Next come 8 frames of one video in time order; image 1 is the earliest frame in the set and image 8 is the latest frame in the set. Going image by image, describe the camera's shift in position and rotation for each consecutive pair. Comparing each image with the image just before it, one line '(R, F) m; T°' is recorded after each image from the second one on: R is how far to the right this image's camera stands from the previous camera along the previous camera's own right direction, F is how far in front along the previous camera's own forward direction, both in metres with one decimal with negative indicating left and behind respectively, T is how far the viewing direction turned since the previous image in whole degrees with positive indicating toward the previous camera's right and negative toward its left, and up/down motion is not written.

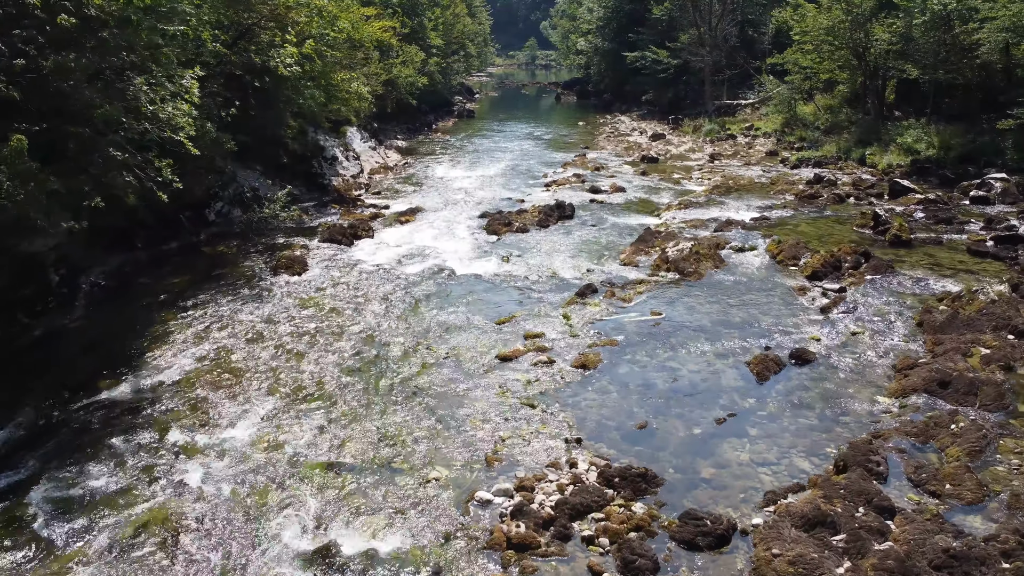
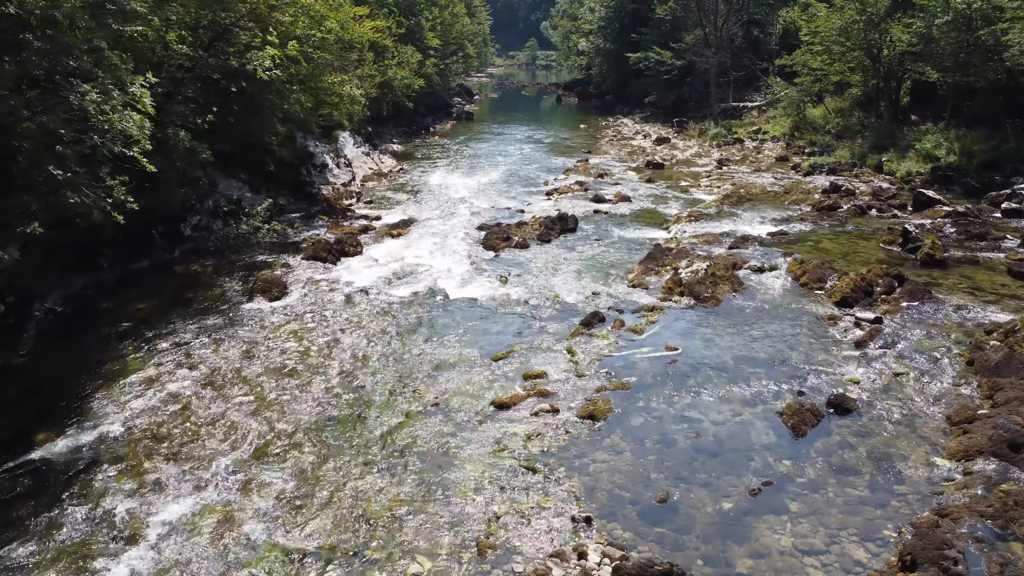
(0.0, +1.6) m; 0°
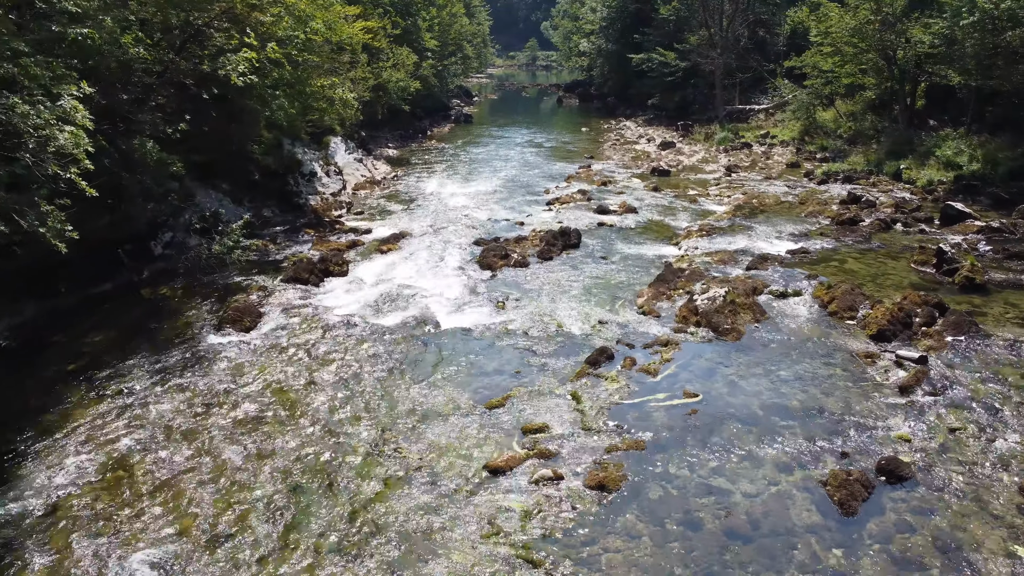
(+0.1, +1.7) m; 0°
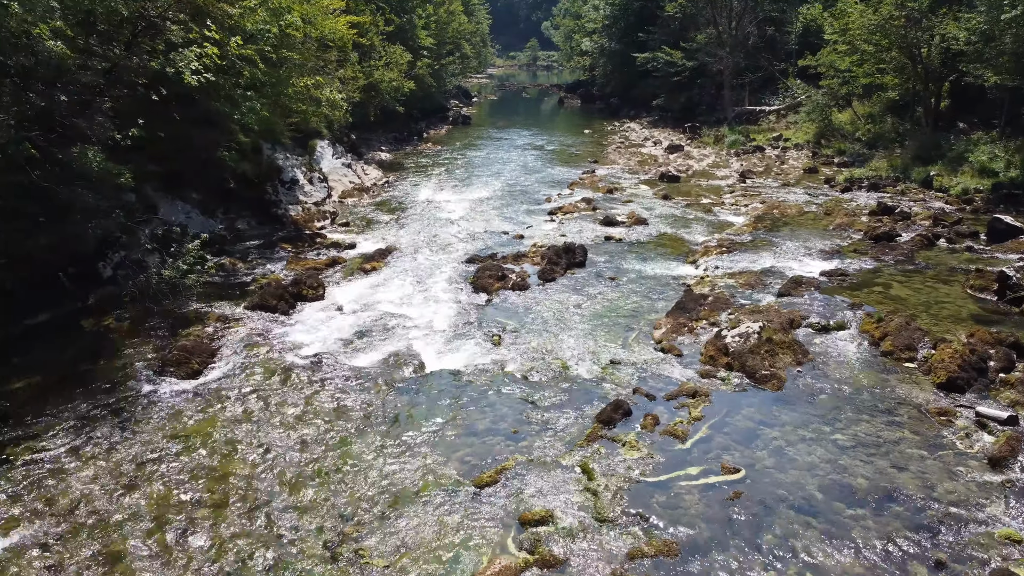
(+0.1, +2.4) m; 0°
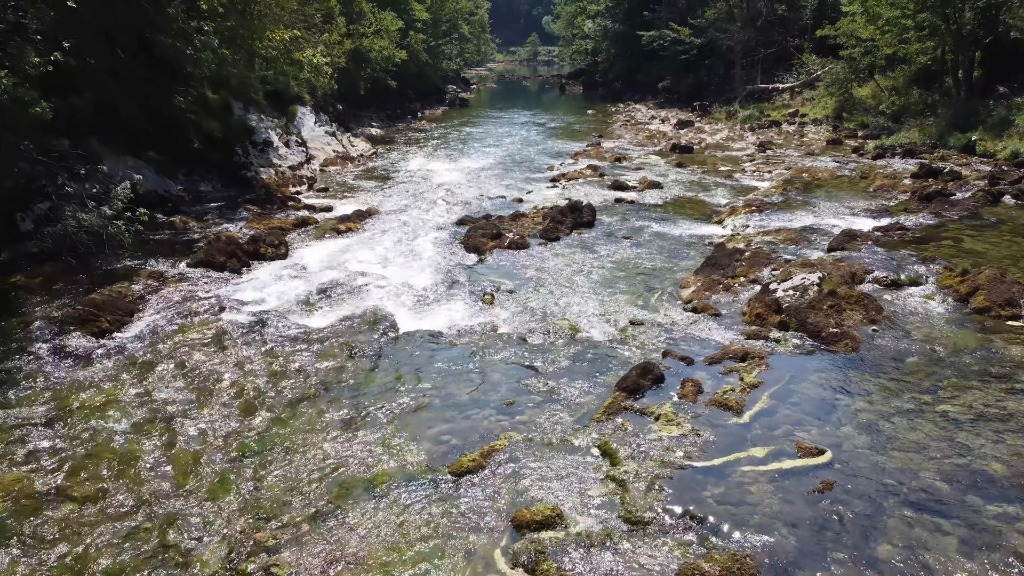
(+0.1, +2.8) m; 0°
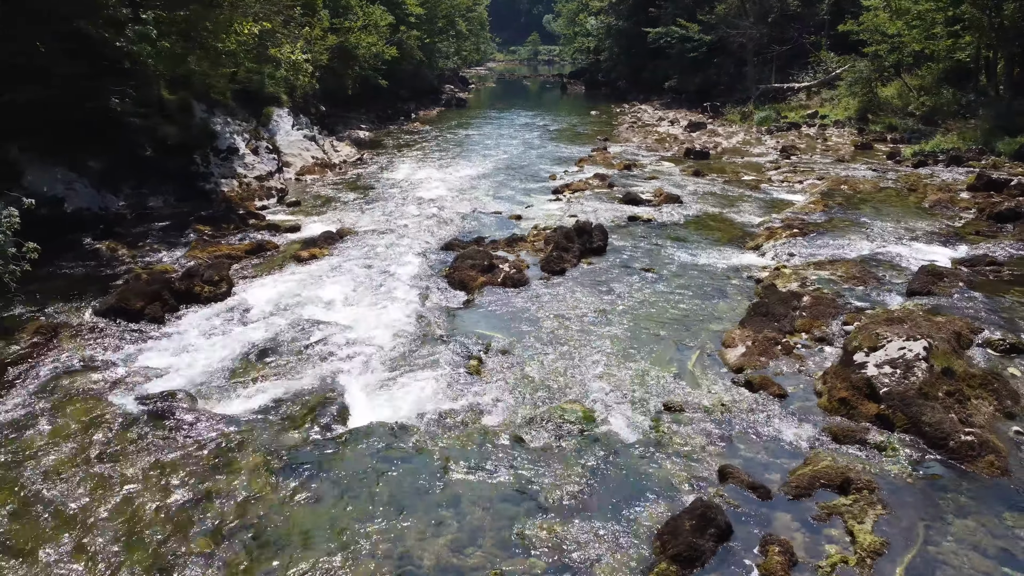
(+0.1, +2.9) m; 0°
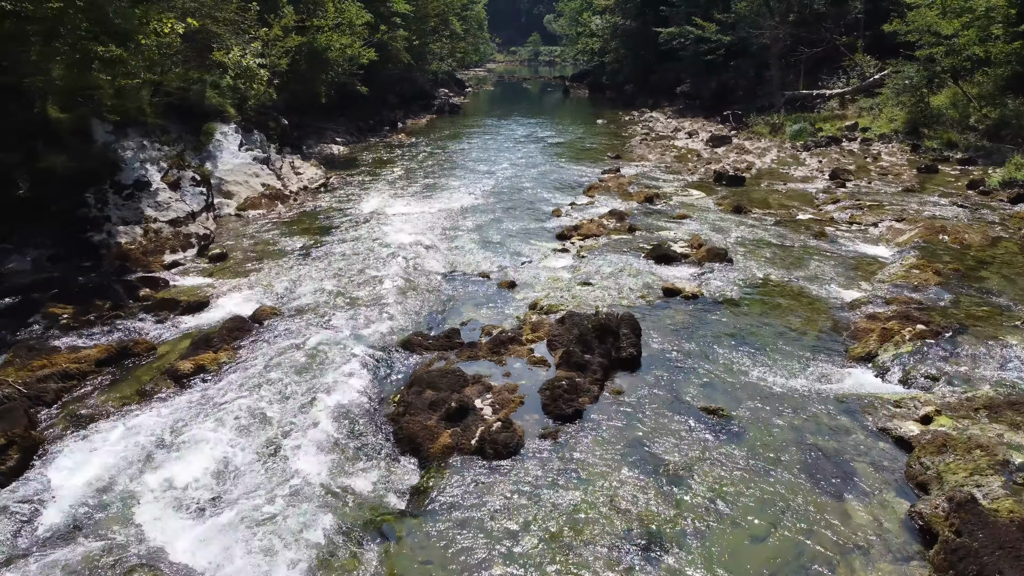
(+0.2, +5.0) m; 0°
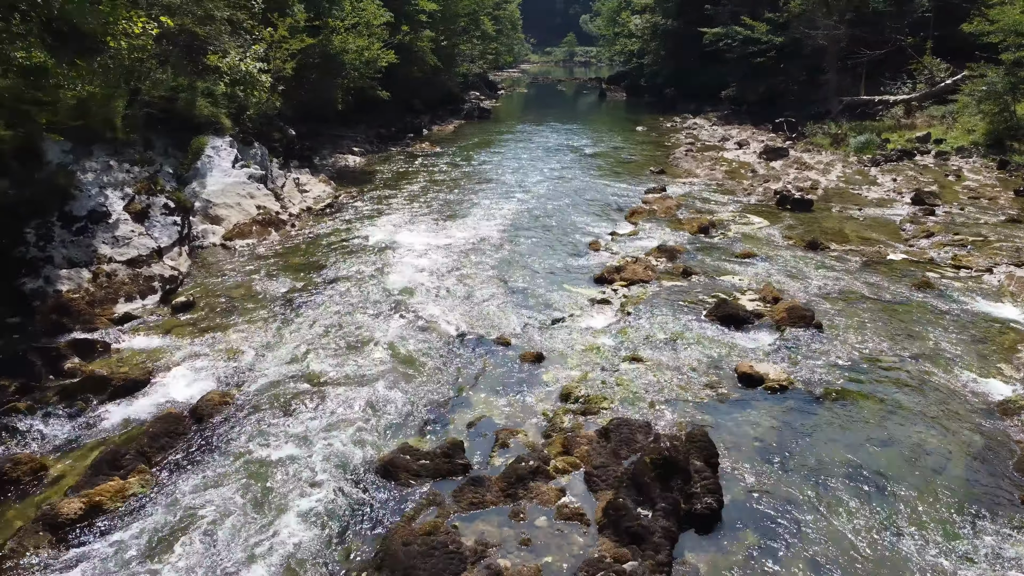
(+0.1, +3.1) m; -2°
